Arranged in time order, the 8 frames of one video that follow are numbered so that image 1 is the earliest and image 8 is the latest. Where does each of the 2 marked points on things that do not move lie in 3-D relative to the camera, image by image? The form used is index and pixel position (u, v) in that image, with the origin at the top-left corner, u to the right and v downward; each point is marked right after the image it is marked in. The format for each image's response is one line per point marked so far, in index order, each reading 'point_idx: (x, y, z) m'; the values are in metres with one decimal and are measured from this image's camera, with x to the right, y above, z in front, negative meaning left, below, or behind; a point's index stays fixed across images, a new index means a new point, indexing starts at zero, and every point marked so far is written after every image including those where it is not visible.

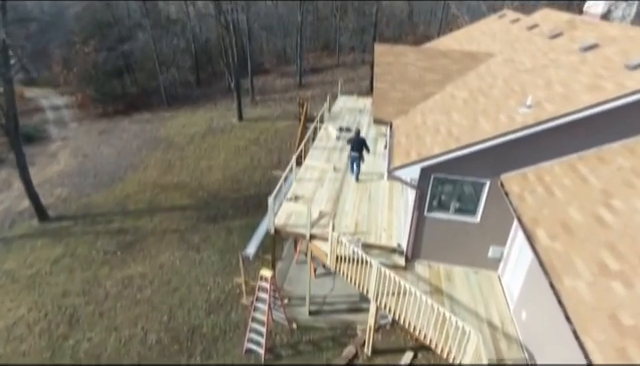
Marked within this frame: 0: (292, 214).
0: (-0.6, -0.7, +11.7) m
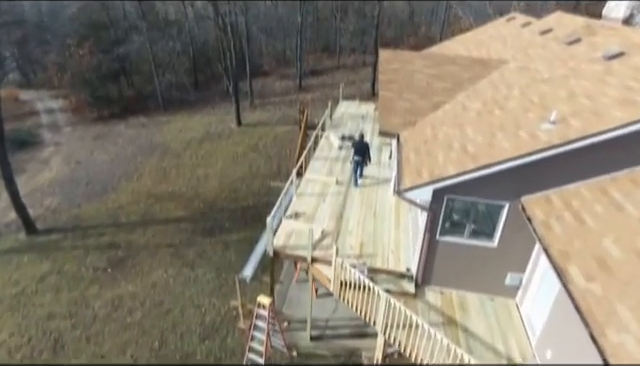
0: (-0.5, -1.0, +10.9) m
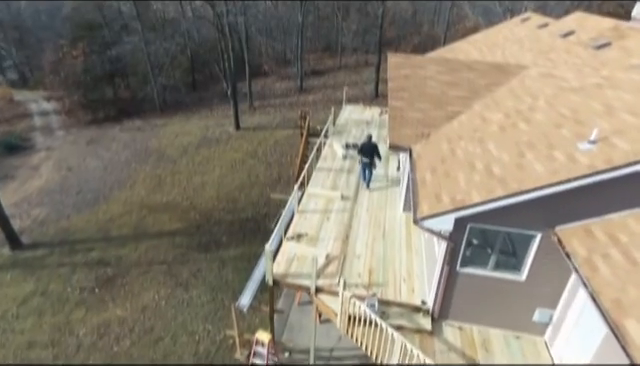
0: (-0.5, -1.3, +9.9) m
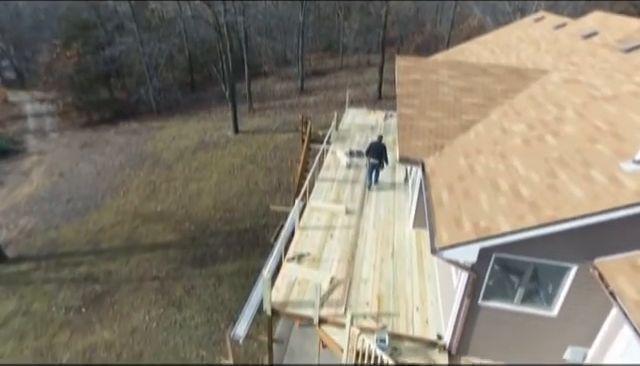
0: (-0.4, -1.6, +9.0) m
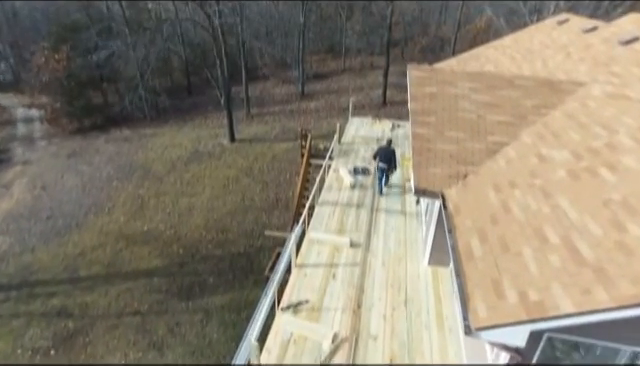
0: (-0.4, -2.1, +7.5) m
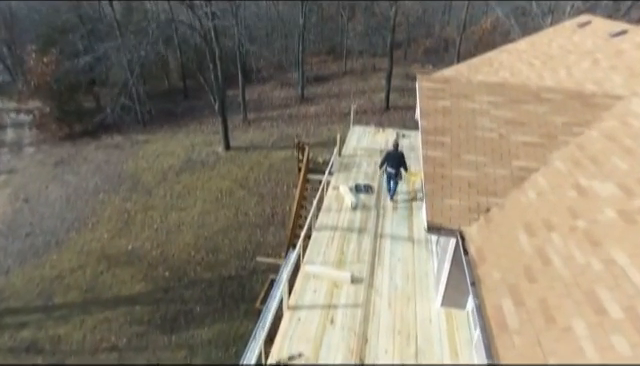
0: (-0.5, -2.5, +6.2) m
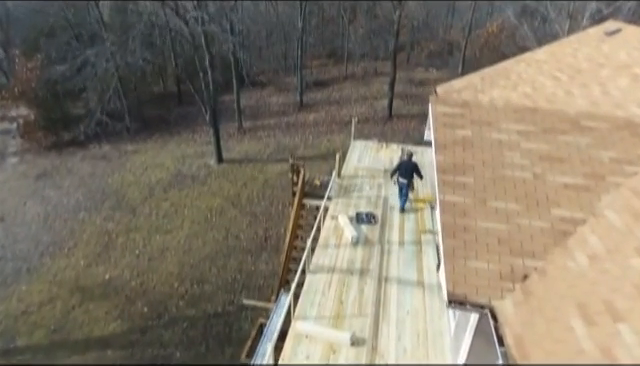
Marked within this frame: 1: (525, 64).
0: (-0.5, -3.1, +4.7) m
1: (+4.5, +2.6, +12.6) m
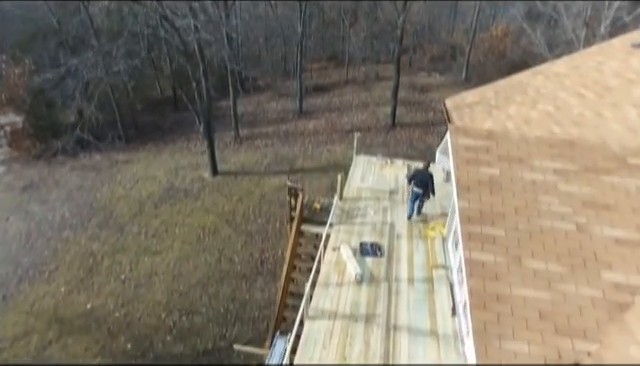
0: (-0.5, -3.6, +3.7) m
1: (+4.5, +2.0, +11.5) m
